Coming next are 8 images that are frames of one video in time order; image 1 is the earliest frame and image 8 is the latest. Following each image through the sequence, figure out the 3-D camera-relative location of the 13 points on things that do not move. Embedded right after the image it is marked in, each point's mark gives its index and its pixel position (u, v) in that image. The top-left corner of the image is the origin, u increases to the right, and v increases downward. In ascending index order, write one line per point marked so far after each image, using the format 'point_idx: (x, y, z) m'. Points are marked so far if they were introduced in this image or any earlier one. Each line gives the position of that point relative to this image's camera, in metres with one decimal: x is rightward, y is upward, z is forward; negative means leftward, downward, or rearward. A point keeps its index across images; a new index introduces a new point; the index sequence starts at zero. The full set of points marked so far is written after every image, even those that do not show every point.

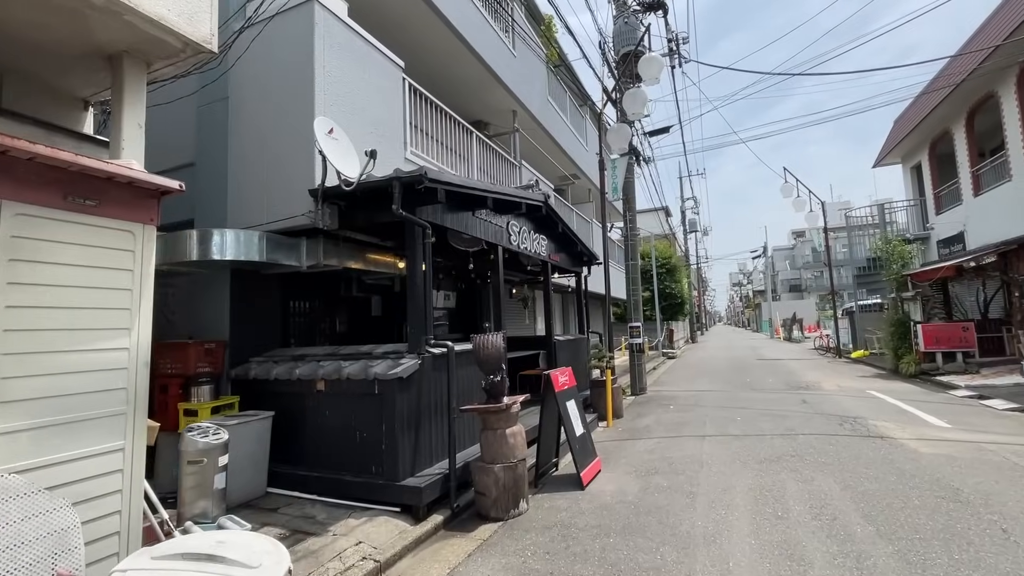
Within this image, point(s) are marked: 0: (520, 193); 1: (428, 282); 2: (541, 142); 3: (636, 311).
0: (+0.1, +1.4, +7.2) m
1: (-0.9, 0.0, +5.2) m
2: (+0.9, +4.3, +14.2) m
3: (+3.3, -0.6, +12.6) m
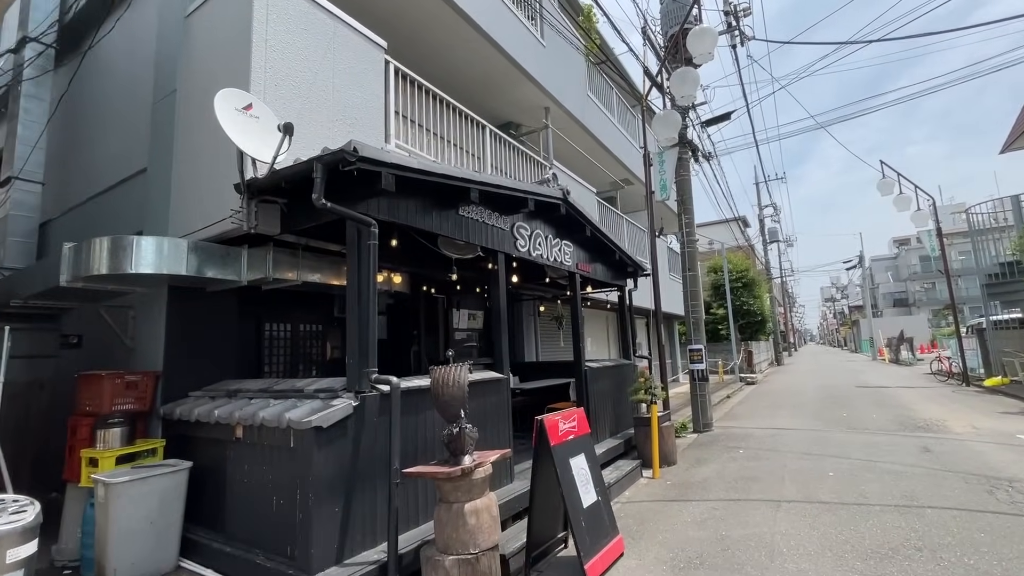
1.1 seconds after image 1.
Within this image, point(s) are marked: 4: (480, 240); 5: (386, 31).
0: (+0.2, +1.2, +5.8) m
1: (-1.1, -0.1, +3.9) m
2: (+1.9, +3.8, +12.8) m
3: (+4.1, -1.0, +10.6) m
4: (-0.4, +0.6, +5.5) m
5: (-2.1, +4.3, +8.1) m
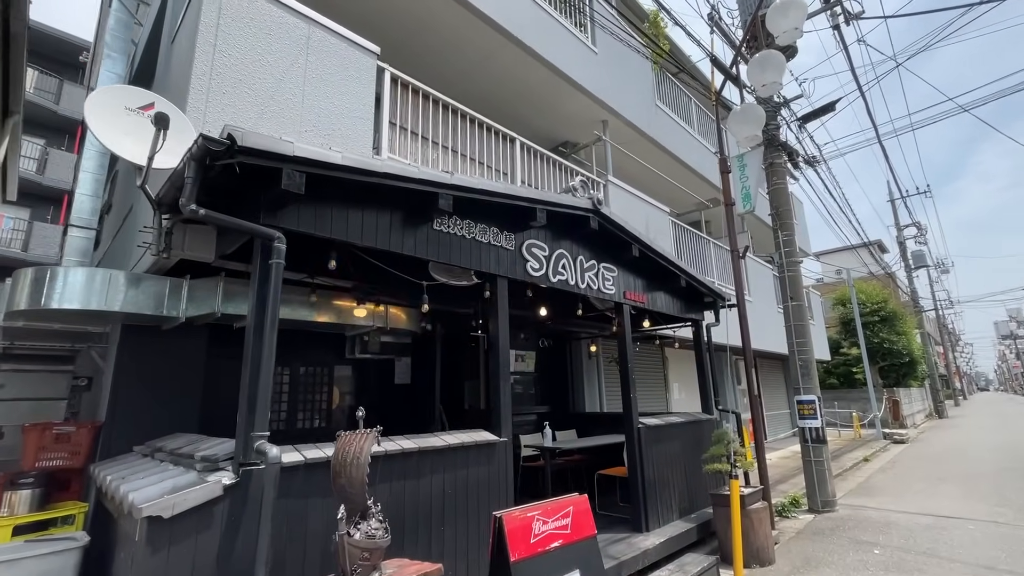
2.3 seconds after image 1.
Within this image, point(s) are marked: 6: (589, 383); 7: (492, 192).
0: (+0.2, +0.9, +4.6) m
1: (-1.5, -0.3, +2.9) m
2: (+3.4, +3.0, +11.2) m
3: (+5.0, -1.5, +8.2) m
4: (-0.4, +0.2, +4.4) m
5: (-1.6, +3.7, +7.6) m
6: (+1.5, -1.7, +9.1) m
7: (-0.2, +0.8, +4.2) m
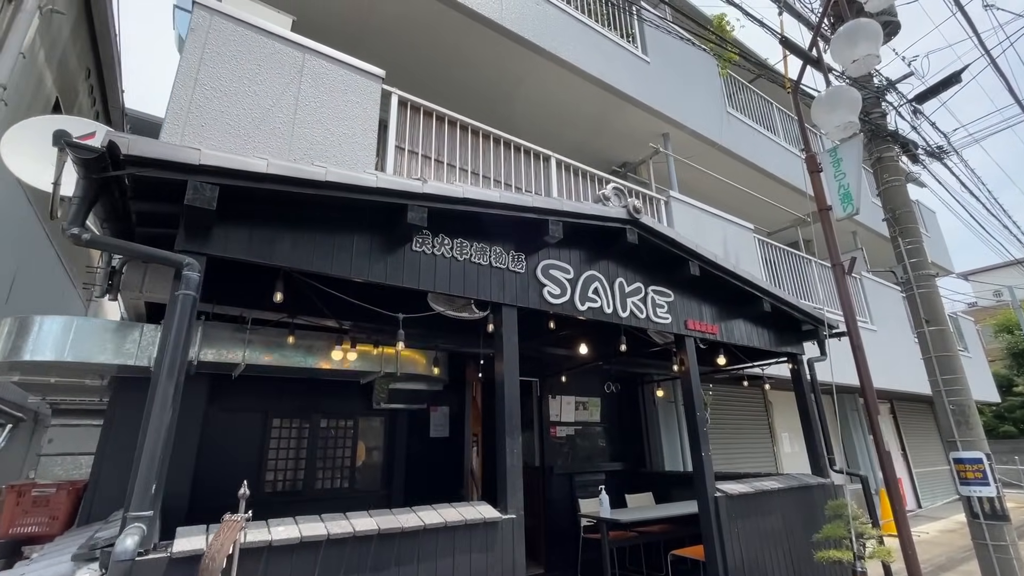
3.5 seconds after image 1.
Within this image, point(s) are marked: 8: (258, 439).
0: (+0.2, +0.7, +3.8) m
1: (-1.7, -0.5, +2.3) m
2: (+4.5, +2.3, +9.8) m
3: (+5.8, -1.8, +6.2) m
4: (-0.4, 0.0, +3.6) m
5: (-1.1, +3.1, +7.3) m
6: (+2.5, -2.3, +7.6) m
7: (-0.2, +0.6, +3.5) m
8: (-2.7, -1.6, +5.2) m
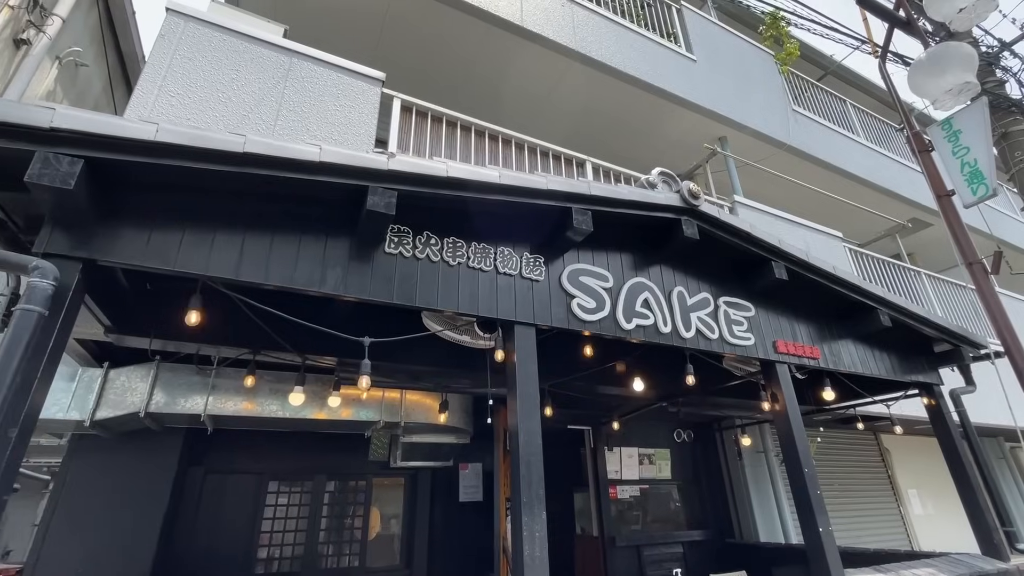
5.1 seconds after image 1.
0: (+0.3, +0.6, +2.8) m
1: (-1.8, -0.5, +1.5) m
2: (+5.2, +1.9, +8.5) m
3: (+6.2, -1.7, +4.3) m
4: (-0.3, -0.1, +2.7) m
5: (-0.7, +2.6, +6.7) m
6: (+3.1, -2.6, +6.1) m
7: (-0.2, +0.6, +2.6) m
8: (-2.3, -2.0, +4.3) m
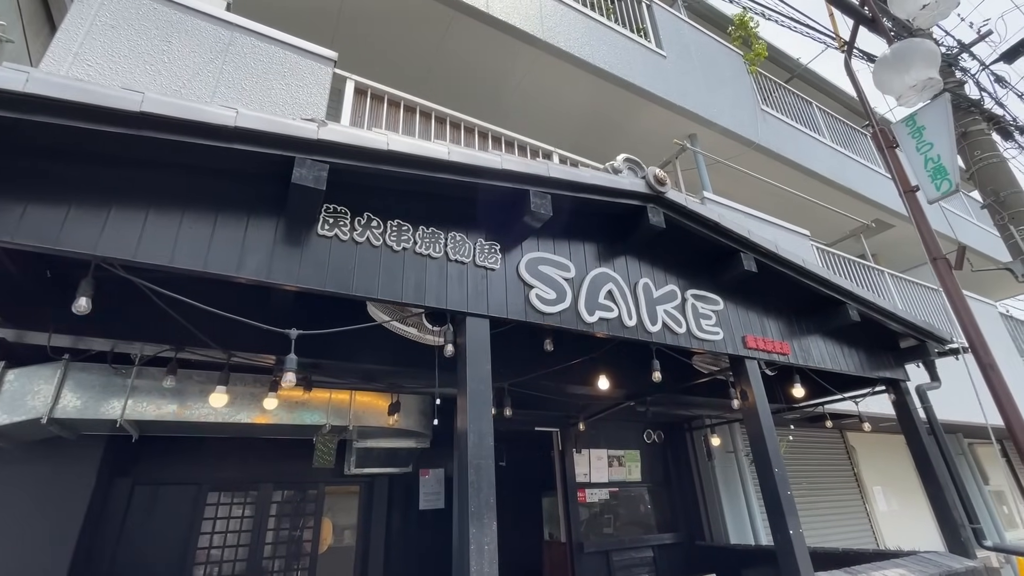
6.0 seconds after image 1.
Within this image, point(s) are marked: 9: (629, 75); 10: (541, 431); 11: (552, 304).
0: (0.0, +0.7, +2.6) m
1: (-2.0, -0.4, +1.2) m
2: (+4.7, +1.9, +8.5) m
3: (+5.9, -1.7, +4.3) m
4: (-0.6, 0.0, +2.4) m
5: (-1.1, +2.6, +6.5) m
6: (+2.7, -2.5, +6.0) m
7: (-0.4, +0.6, +2.4) m
8: (-2.7, -1.9, +4.0) m
9: (+1.6, +2.9, +6.5) m
10: (+0.4, -1.7, +5.8) m
11: (+0.2, -0.1, +2.8) m
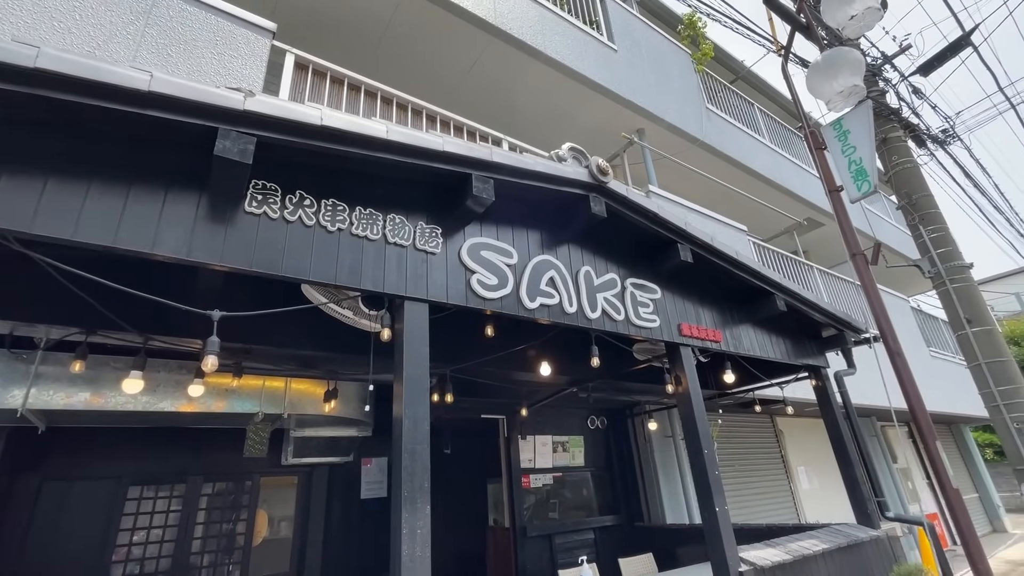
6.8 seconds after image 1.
0: (-0.3, +0.8, +2.6) m
1: (-2.2, -0.3, +1.0) m
2: (+3.8, +2.1, +8.9) m
3: (+5.3, -1.7, +4.9) m
4: (-0.9, +0.1, +2.3) m
5: (-1.8, +2.8, +6.3) m
6: (+2.0, -2.4, +6.2) m
7: (-0.7, +0.7, +2.3) m
8: (-3.1, -1.8, +3.7) m
9: (+0.9, +3.1, +6.6) m
10: (-0.3, -1.6, +5.8) m
11: (-0.1, 0.0, +2.8) m
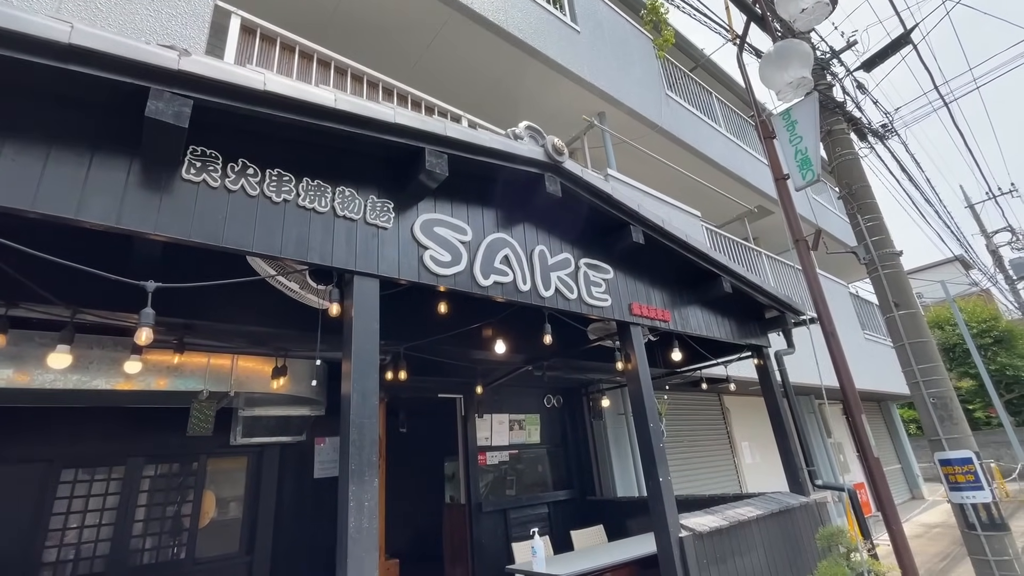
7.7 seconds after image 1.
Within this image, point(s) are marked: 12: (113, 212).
0: (-0.5, +0.9, +2.5) m
1: (-2.3, -0.2, +0.9) m
2: (+3.1, +2.4, +9.1) m
3: (+4.9, -1.5, +5.4) m
4: (-1.1, +0.2, +2.3) m
5: (-2.3, +3.1, +6.0) m
6: (+1.4, -2.2, +6.5) m
7: (-1.0, +0.8, +2.2) m
8: (-3.5, -1.6, +3.5) m
9: (+0.4, +3.3, +6.5) m
10: (-0.8, -1.3, +5.8) m
11: (-0.4, +0.1, +2.8) m
12: (-1.6, +0.3, +1.9) m
